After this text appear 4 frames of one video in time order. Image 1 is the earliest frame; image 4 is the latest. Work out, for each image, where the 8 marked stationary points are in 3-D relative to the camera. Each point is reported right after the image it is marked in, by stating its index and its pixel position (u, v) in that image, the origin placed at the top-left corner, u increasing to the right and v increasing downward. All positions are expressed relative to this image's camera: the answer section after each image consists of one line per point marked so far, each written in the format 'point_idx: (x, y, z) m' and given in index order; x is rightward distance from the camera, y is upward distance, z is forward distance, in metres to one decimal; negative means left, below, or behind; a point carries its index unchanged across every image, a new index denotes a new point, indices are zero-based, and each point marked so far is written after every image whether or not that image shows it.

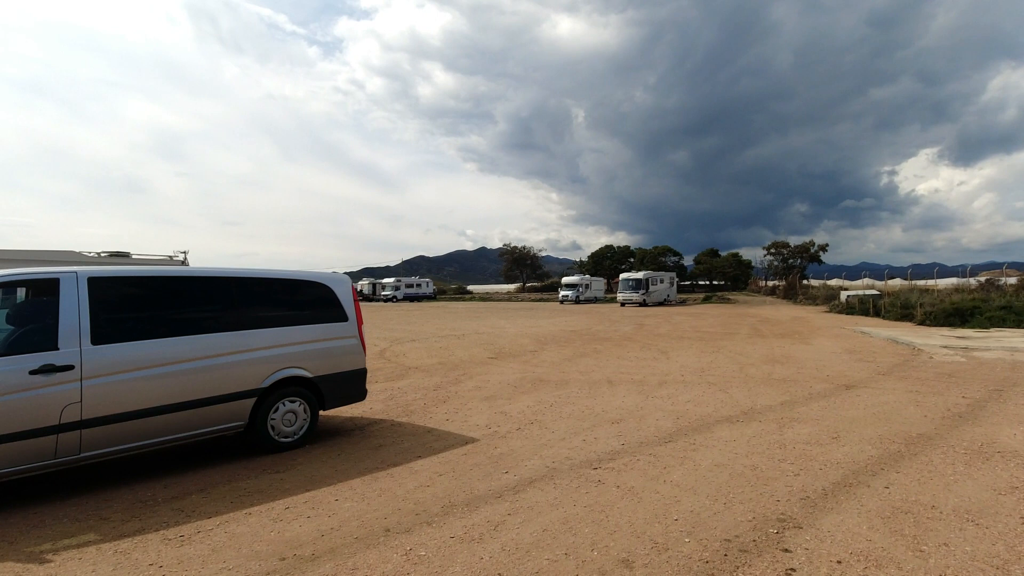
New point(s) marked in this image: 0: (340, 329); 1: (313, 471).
0: (-2.0, -0.5, +6.3) m
1: (-1.8, -1.7, +5.0) m
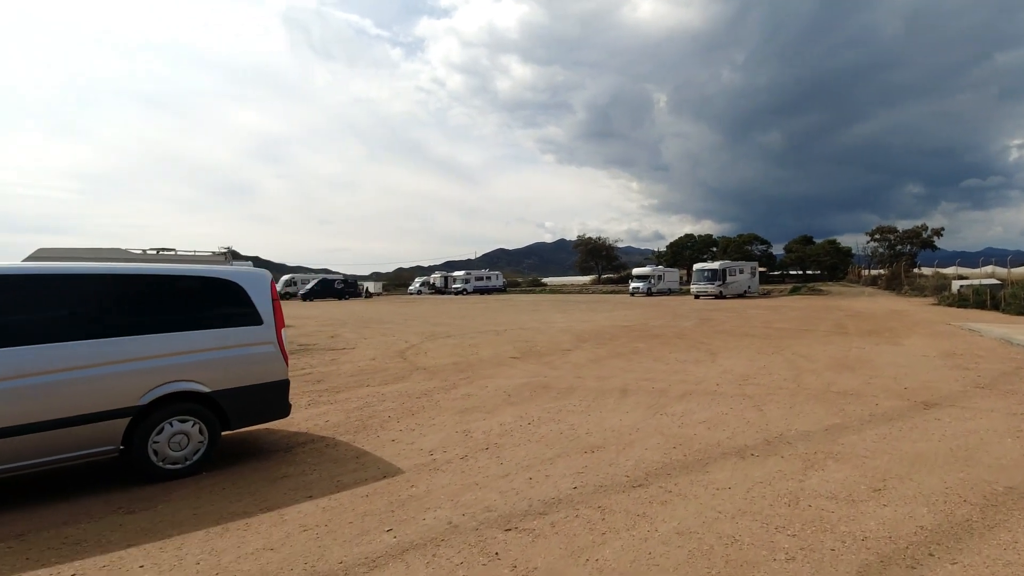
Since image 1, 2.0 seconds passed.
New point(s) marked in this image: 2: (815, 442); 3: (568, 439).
0: (-2.6, -0.5, +5.4) m
1: (-2.6, -1.7, +4.1) m
2: (+3.3, -1.7, +5.9) m
3: (+0.6, -1.7, +6.0) m
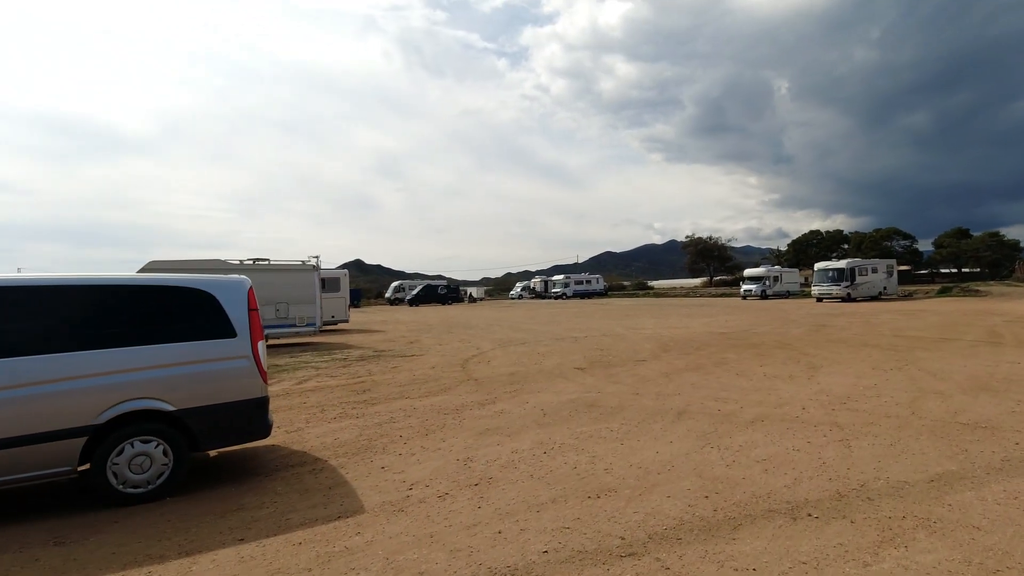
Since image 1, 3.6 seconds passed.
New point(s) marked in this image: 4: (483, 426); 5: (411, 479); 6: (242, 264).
0: (-2.6, -0.6, +5.0) m
1: (-2.9, -1.8, +3.7) m
2: (+3.2, -1.7, +4.4) m
3: (+0.6, -1.8, +5.0) m
4: (-0.3, -1.8, +7.2) m
5: (-0.9, -1.8, +5.1) m
6: (-9.4, +0.8, +18.9) m
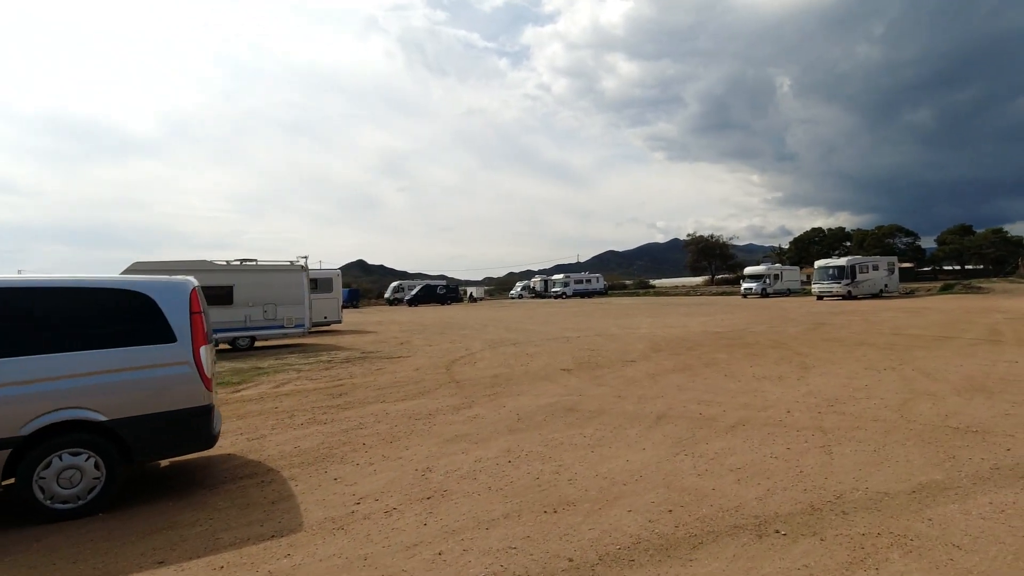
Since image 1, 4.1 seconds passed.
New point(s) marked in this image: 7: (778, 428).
0: (-3.0, -0.6, +4.7) m
1: (-3.3, -1.8, +3.5) m
2: (+2.9, -1.7, +4.1) m
3: (+0.2, -1.8, +4.7) m
4: (-0.7, -1.8, +6.9) m
5: (-1.3, -1.8, +4.8) m
6: (-9.7, +0.8, +18.6) m
7: (+3.4, -1.8, +6.8) m
